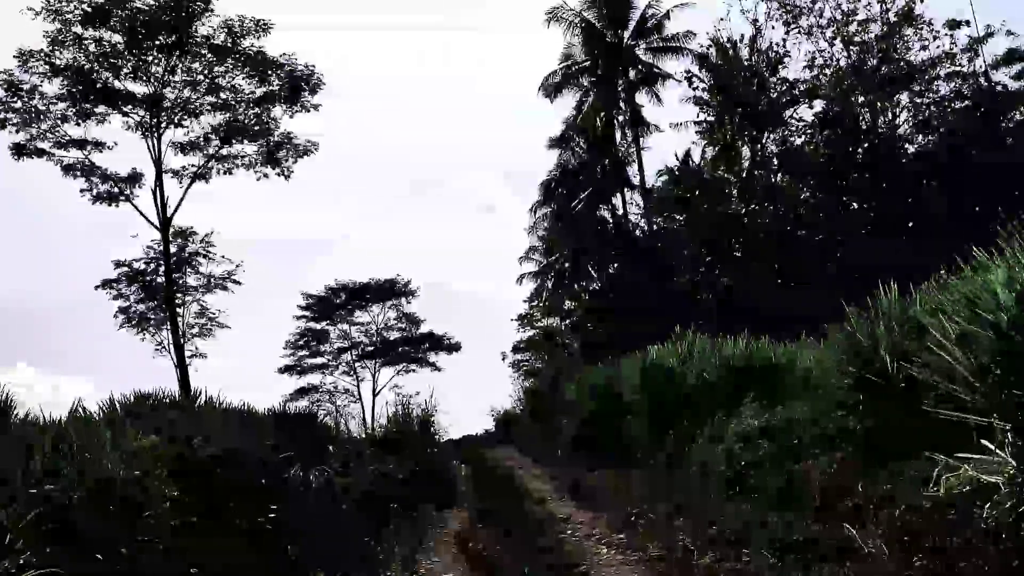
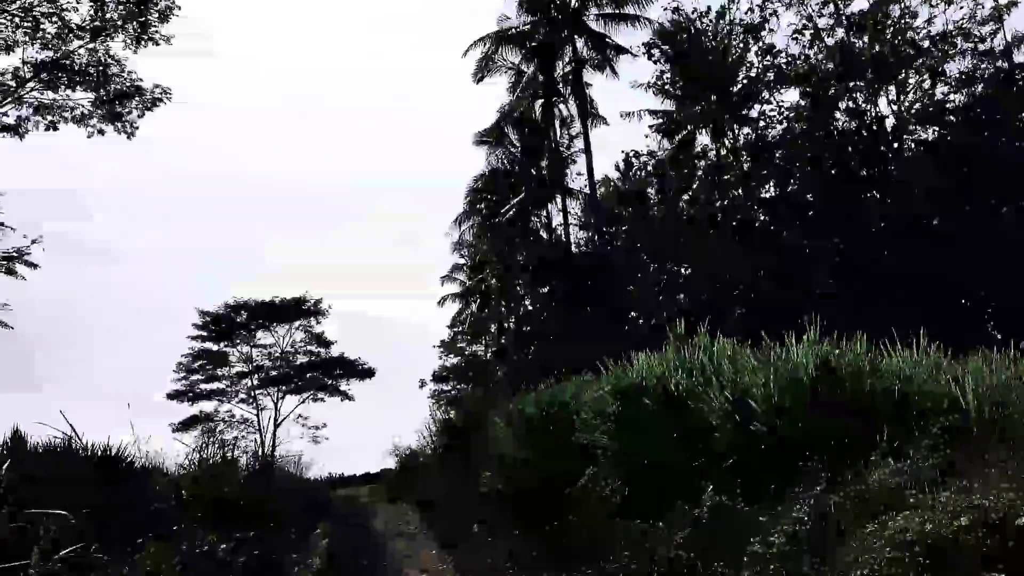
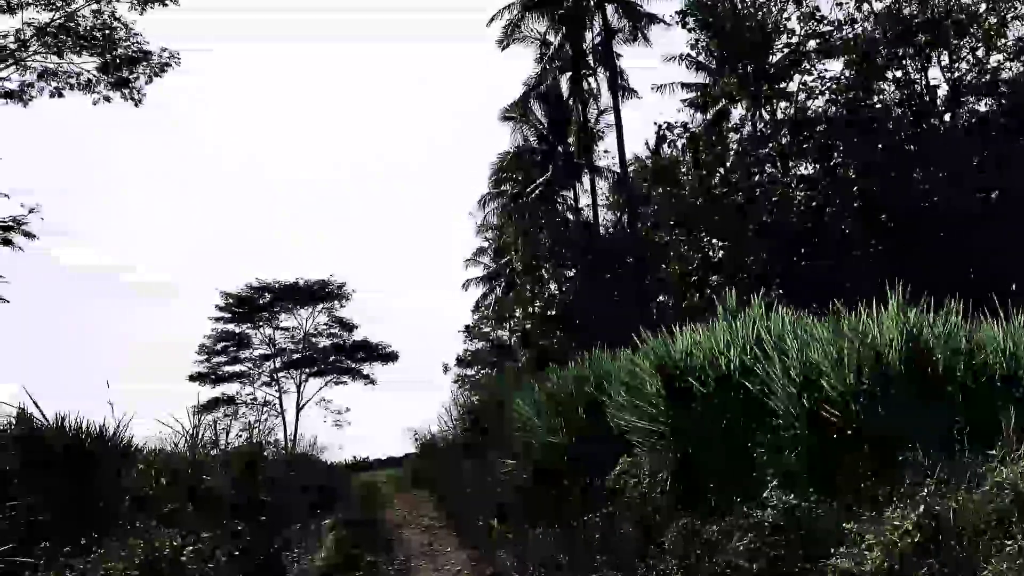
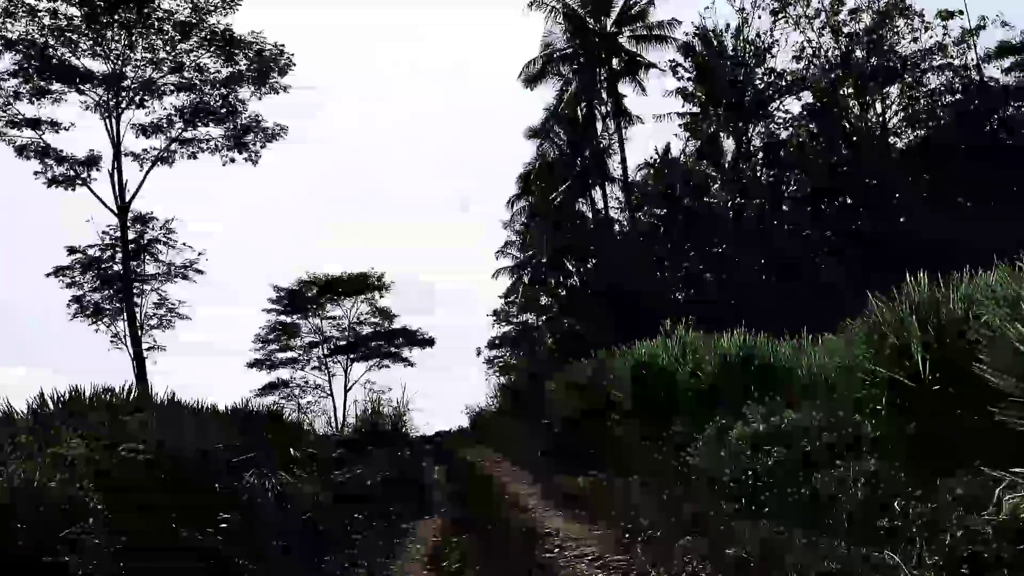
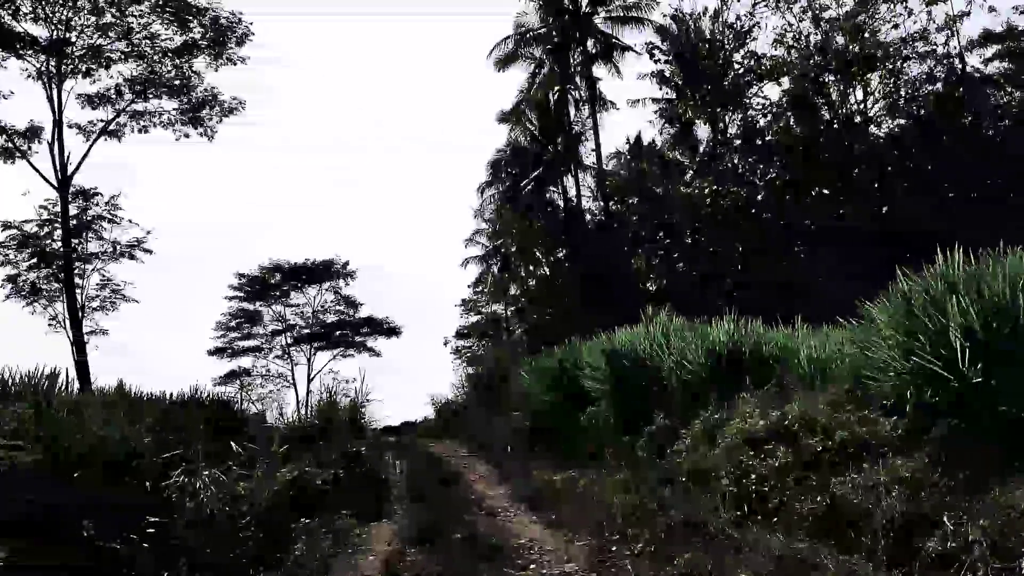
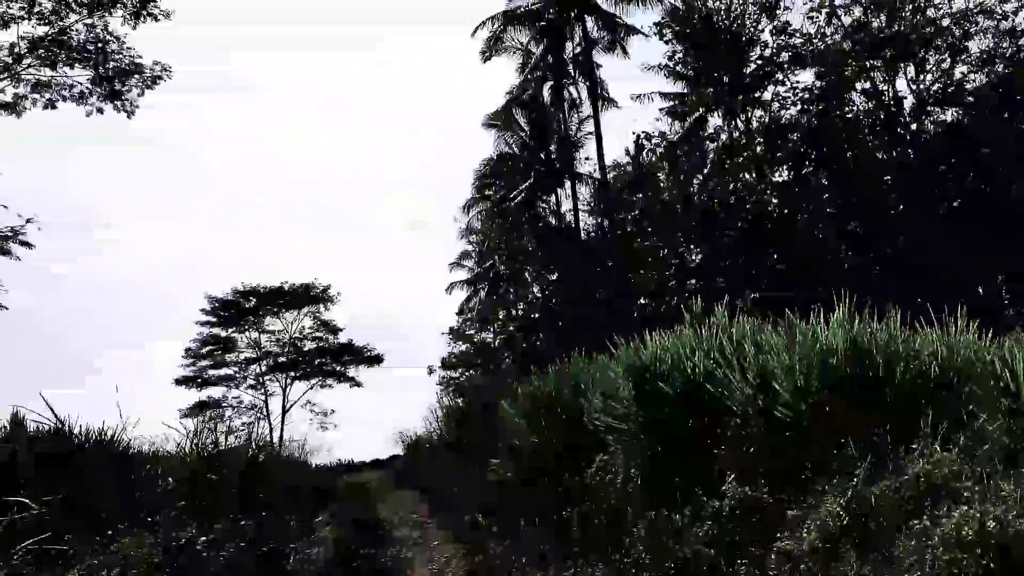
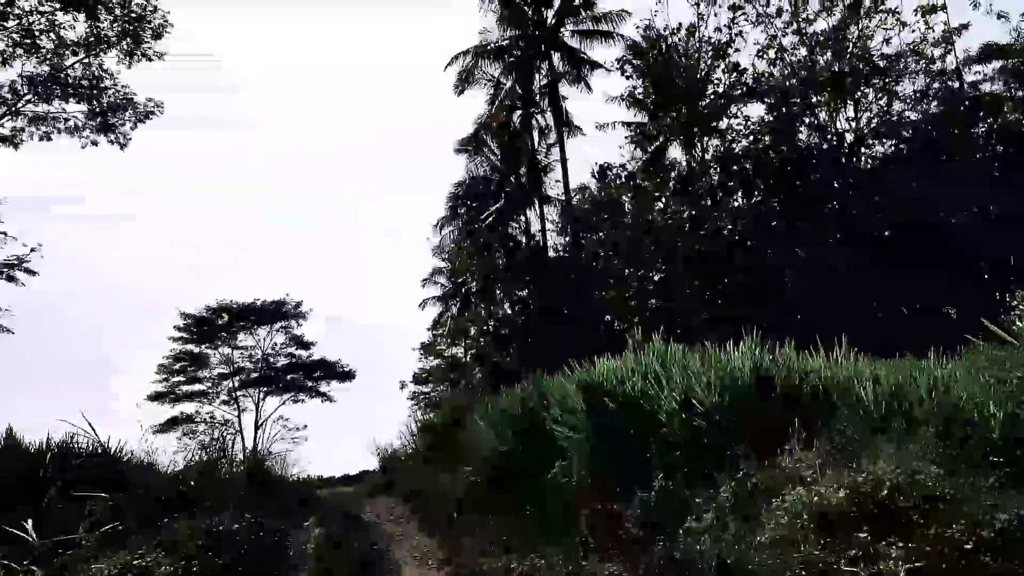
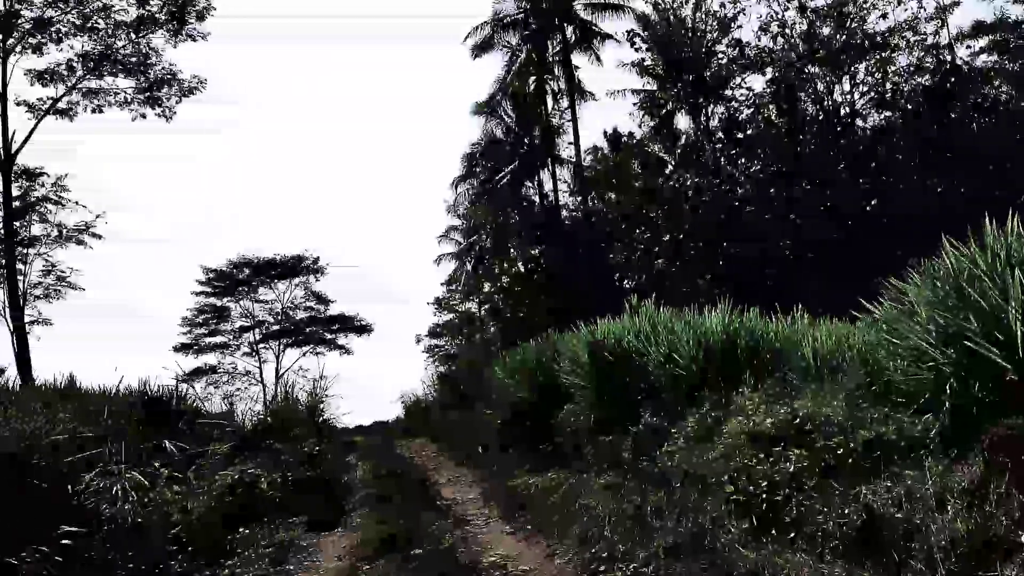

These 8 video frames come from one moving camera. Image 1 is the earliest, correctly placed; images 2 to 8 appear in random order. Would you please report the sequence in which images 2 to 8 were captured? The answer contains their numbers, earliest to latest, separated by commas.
4, 5, 8, 7, 2, 6, 3
